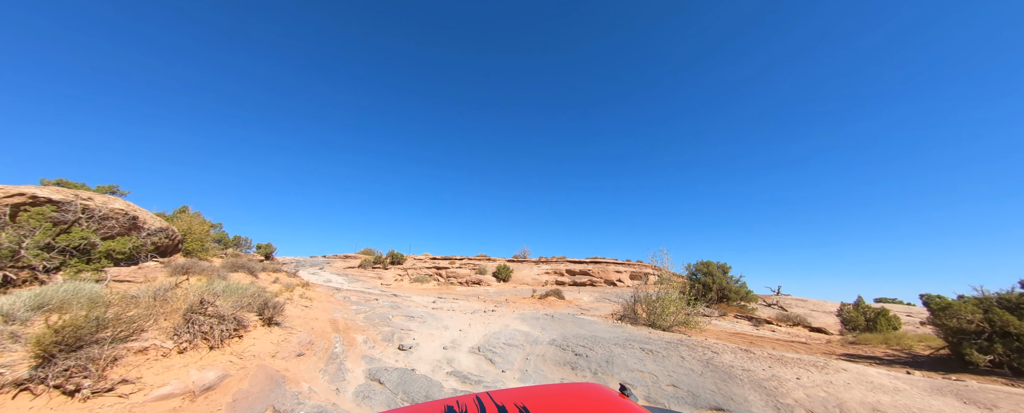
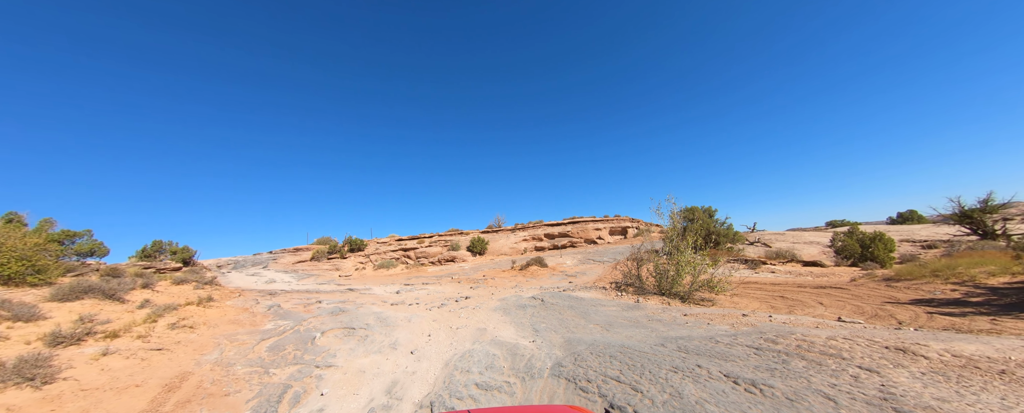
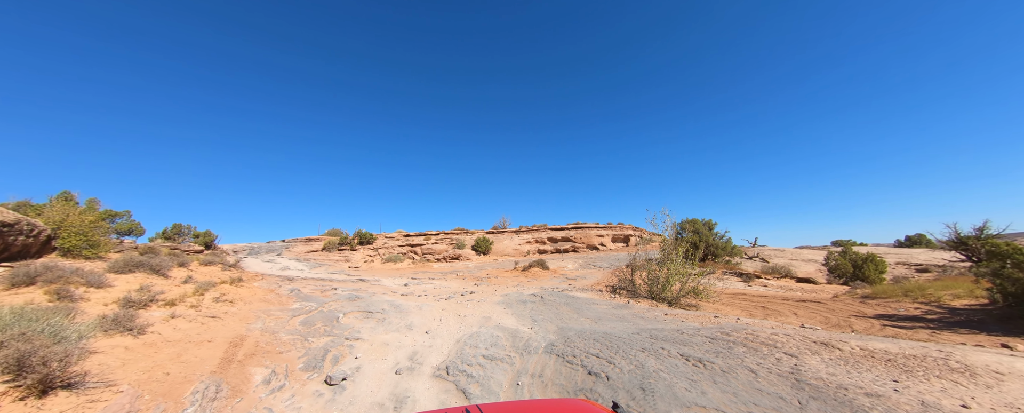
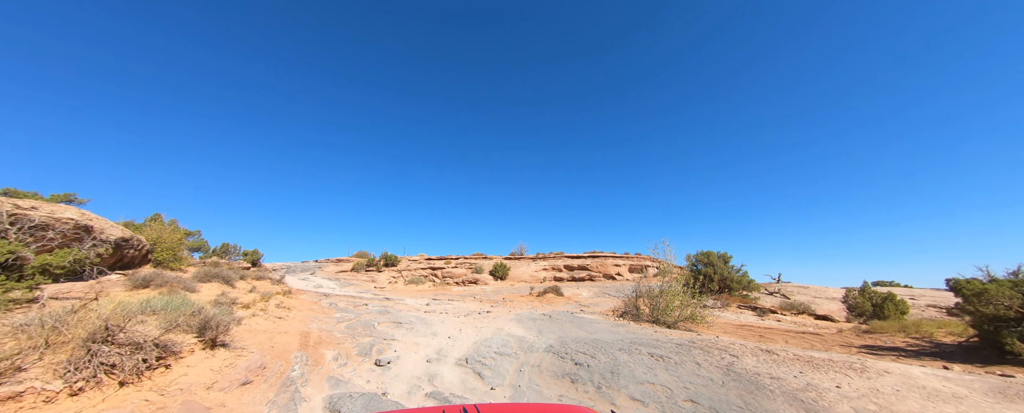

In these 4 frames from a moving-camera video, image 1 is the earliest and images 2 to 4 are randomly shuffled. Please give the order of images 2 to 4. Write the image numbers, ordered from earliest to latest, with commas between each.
4, 3, 2
